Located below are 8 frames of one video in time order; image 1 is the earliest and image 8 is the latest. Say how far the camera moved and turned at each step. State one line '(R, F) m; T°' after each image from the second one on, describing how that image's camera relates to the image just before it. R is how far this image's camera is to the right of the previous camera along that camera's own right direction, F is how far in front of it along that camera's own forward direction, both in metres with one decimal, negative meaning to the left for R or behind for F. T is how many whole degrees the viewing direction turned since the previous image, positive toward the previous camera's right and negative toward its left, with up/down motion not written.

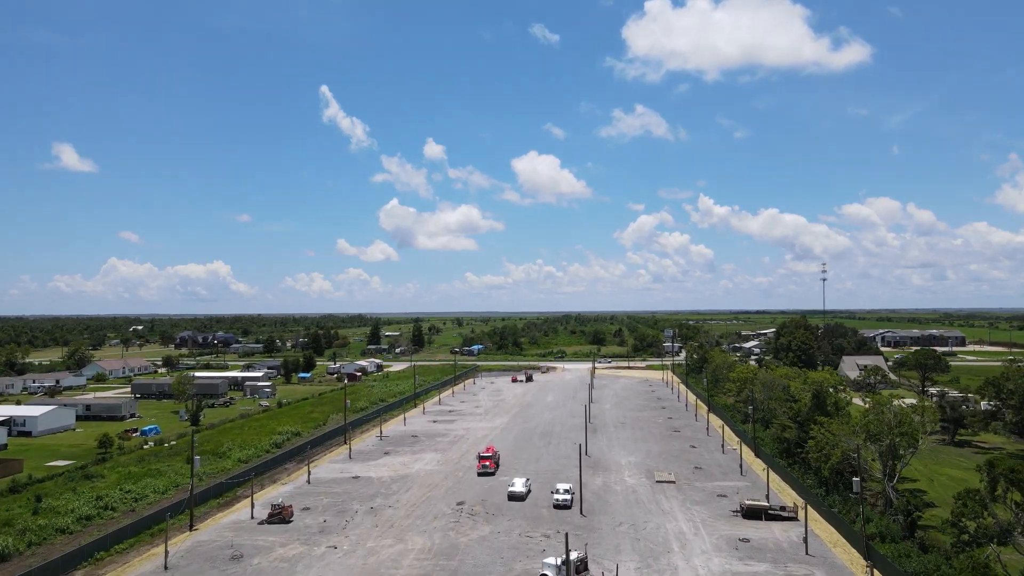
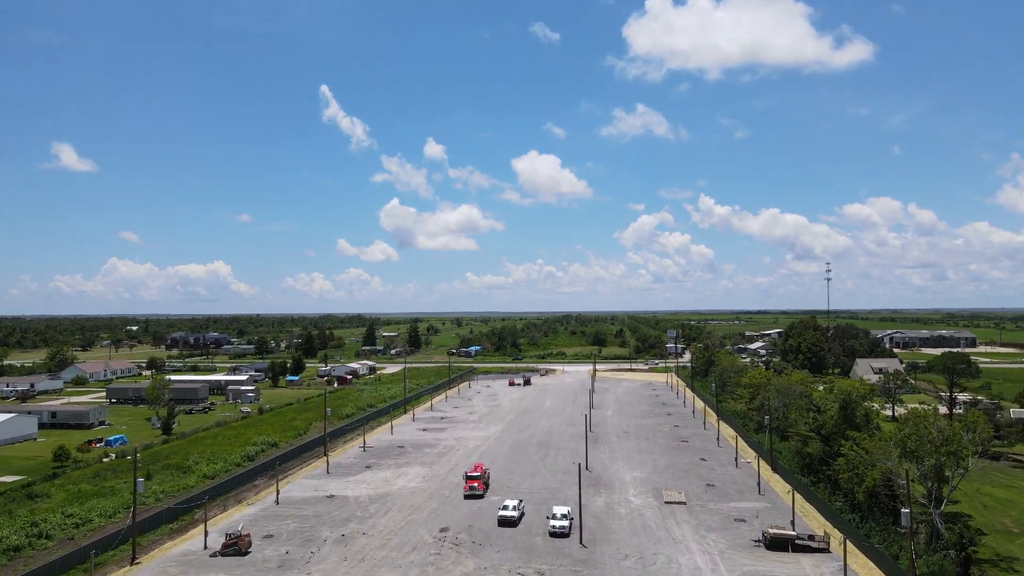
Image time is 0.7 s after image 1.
(+0.5, +4.0) m; 0°
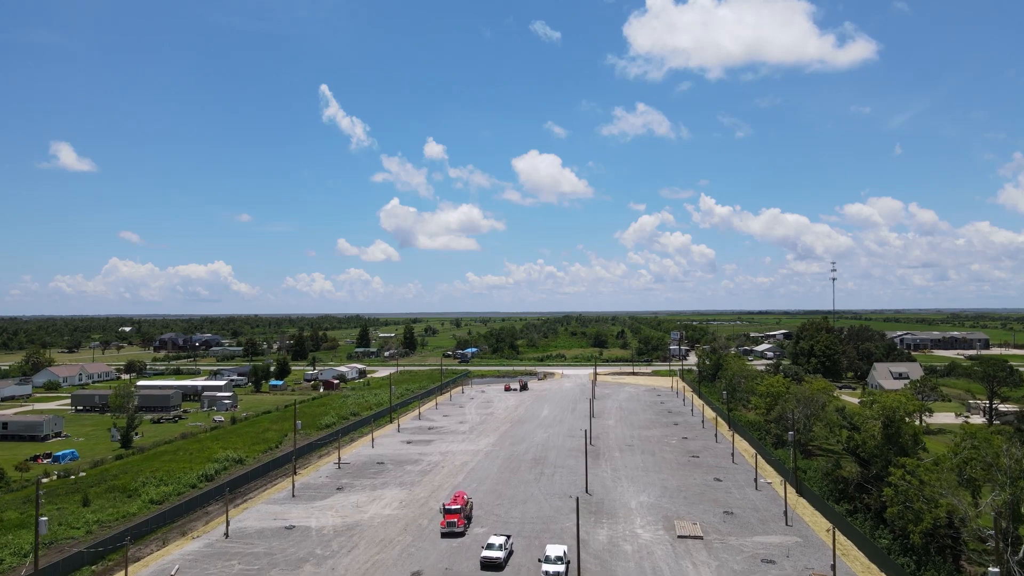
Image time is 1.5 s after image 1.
(+0.7, +4.8) m; 0°
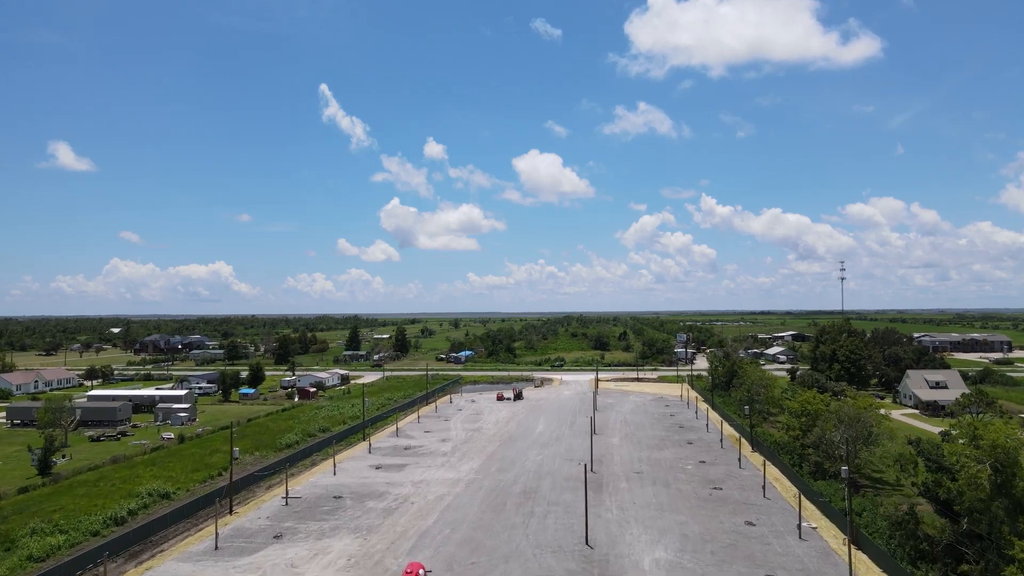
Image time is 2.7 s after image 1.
(+1.0, +7.5) m; 0°
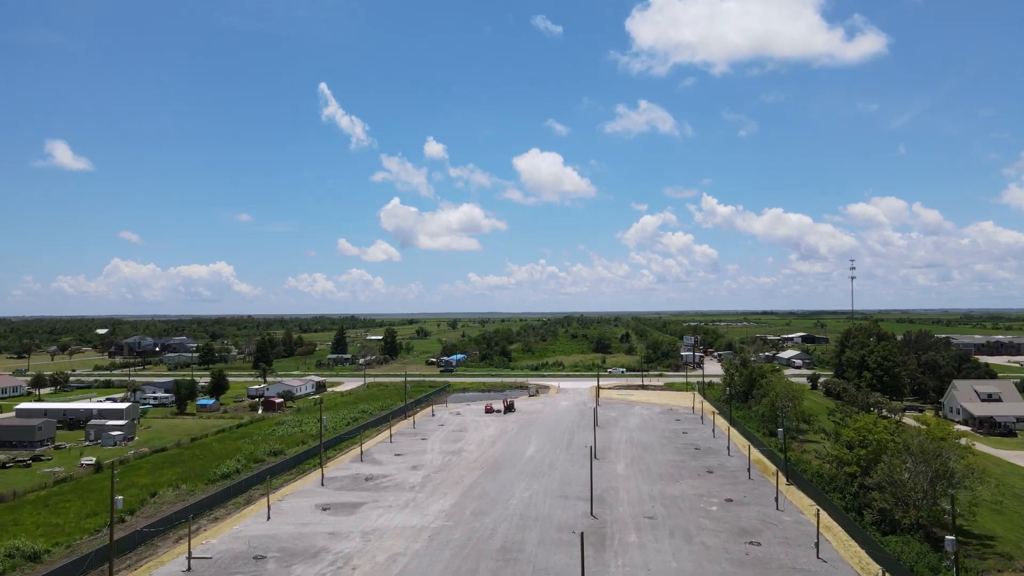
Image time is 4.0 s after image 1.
(+1.2, +8.4) m; 0°
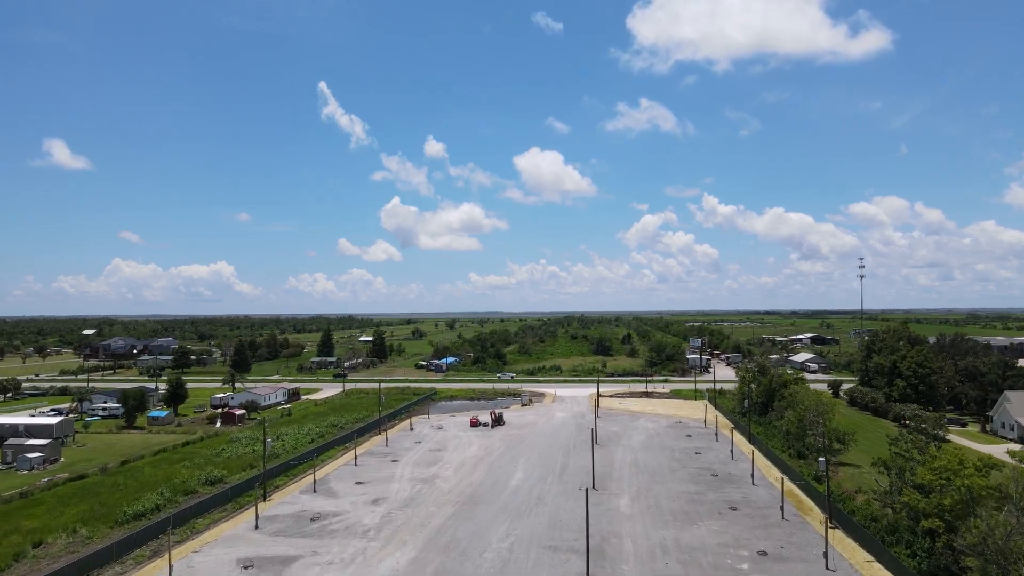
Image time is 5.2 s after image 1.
(+1.2, +7.5) m; 0°
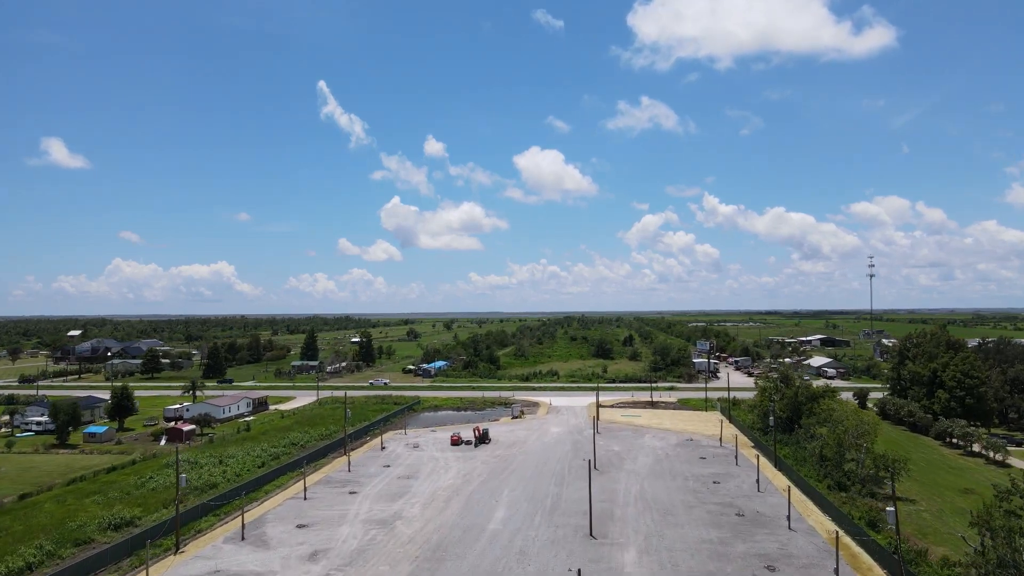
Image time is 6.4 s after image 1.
(+1.2, +7.6) m; 0°
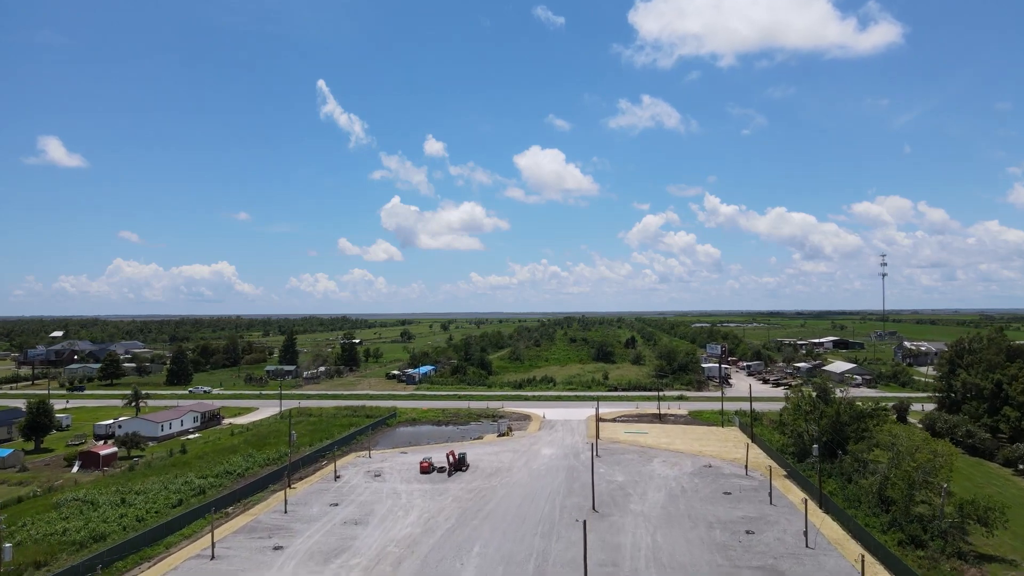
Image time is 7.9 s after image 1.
(+1.4, +8.8) m; 0°
